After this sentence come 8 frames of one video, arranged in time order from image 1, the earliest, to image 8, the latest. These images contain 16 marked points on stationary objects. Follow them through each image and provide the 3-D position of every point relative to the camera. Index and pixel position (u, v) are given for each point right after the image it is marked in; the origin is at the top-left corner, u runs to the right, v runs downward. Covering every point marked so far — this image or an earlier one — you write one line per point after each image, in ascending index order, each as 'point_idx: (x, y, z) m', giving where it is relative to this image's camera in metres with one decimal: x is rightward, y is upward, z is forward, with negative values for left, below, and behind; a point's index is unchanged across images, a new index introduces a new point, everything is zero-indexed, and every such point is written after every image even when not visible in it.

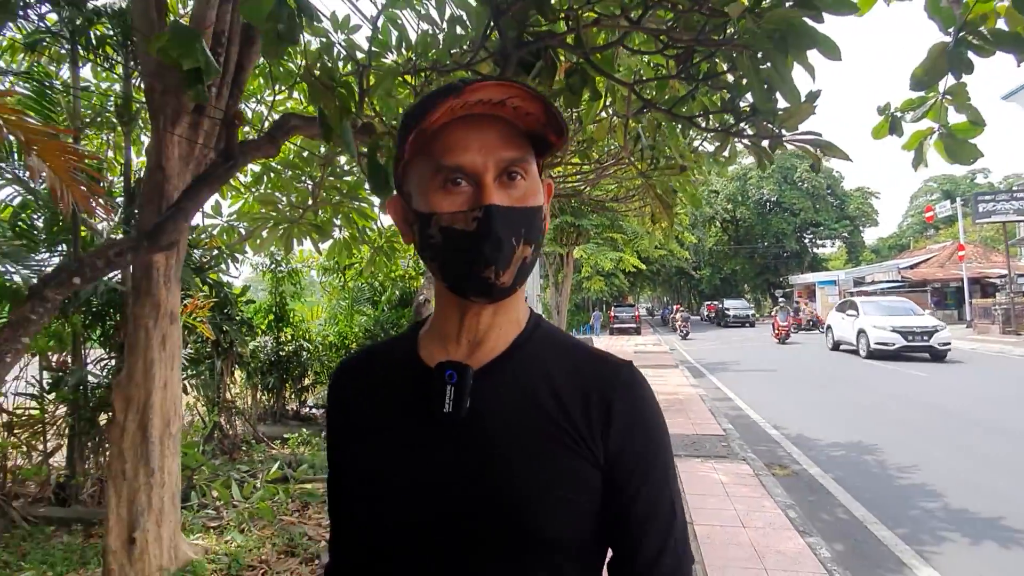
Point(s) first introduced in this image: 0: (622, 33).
0: (+0.5, +1.2, +2.8) m
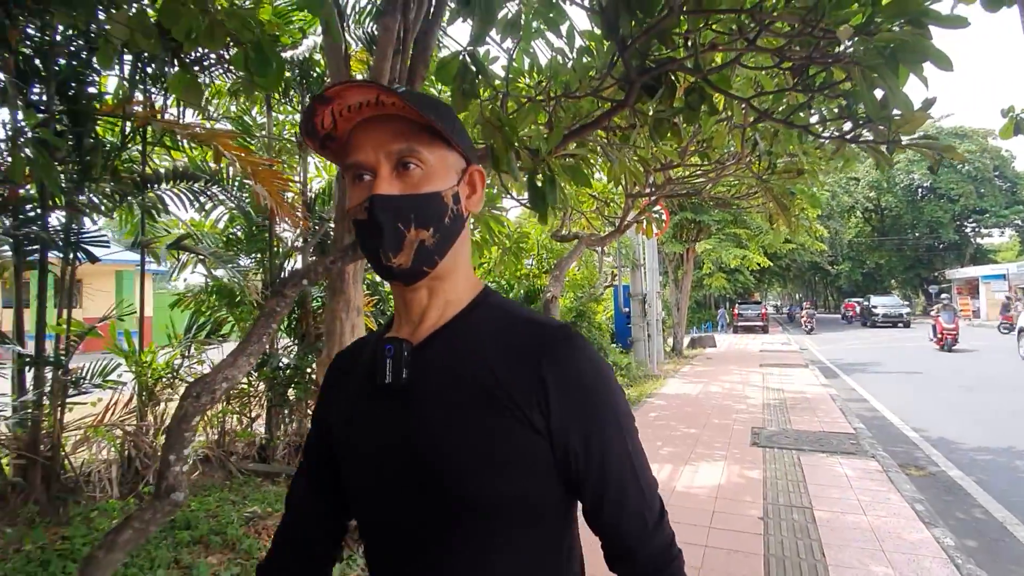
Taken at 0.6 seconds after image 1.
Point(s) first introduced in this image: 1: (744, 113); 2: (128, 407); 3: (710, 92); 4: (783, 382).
0: (+1.2, +1.2, +3.0) m
1: (+1.3, +1.0, +3.2) m
2: (-3.0, -0.9, +4.5) m
3: (+1.0, +1.0, +3.1) m
4: (+4.6, -1.6, +9.9) m
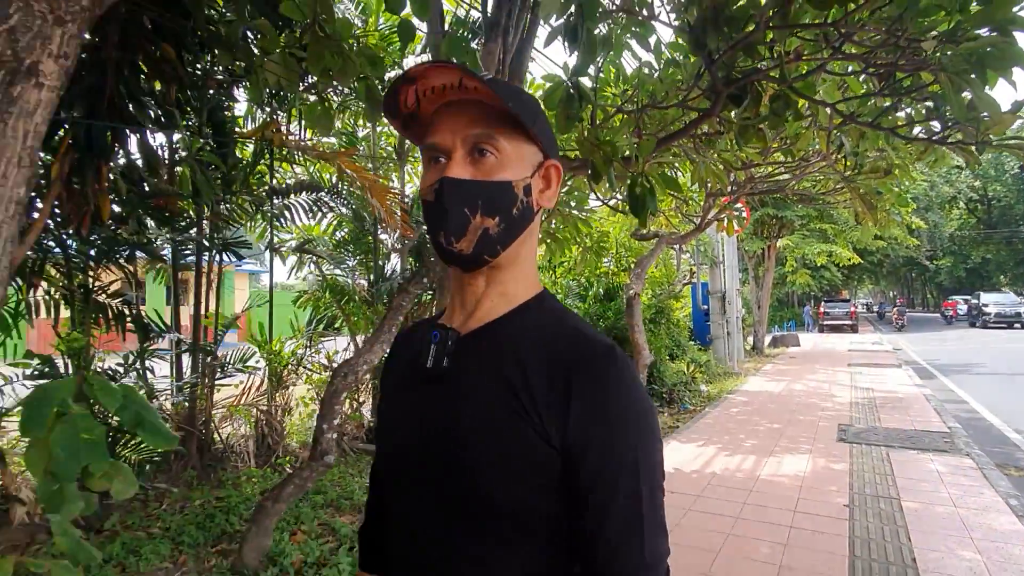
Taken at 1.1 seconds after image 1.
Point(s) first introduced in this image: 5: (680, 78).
0: (+1.7, +1.2, +3.2) m
1: (+1.8, +1.0, +3.4) m
2: (-2.2, -0.9, +5.2) m
3: (+1.6, +1.1, +3.2) m
4: (+5.9, -1.5, +9.6) m
5: (+1.1, +1.3, +3.7) m
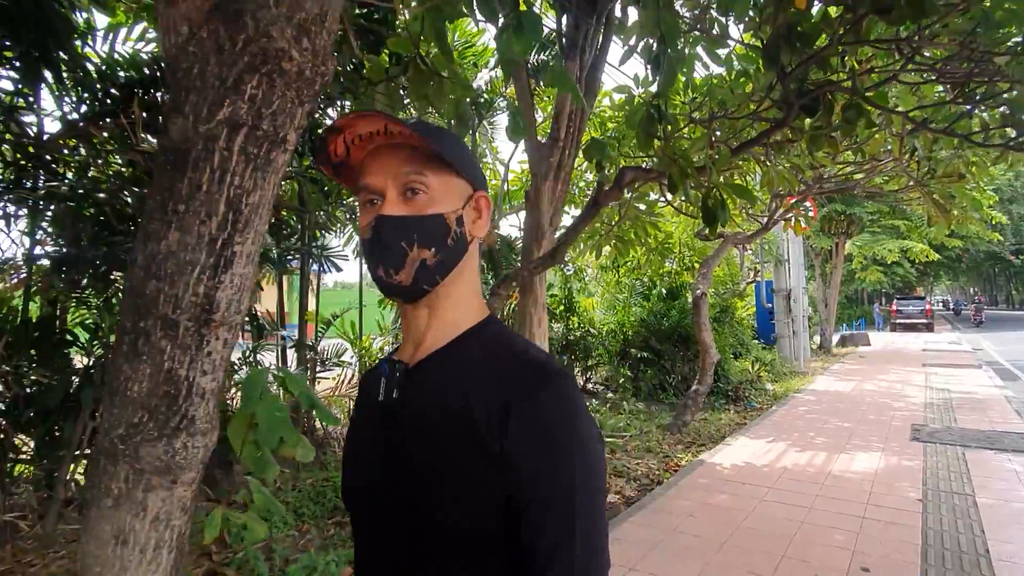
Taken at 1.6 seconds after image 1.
0: (+2.2, +1.2, +3.3) m
1: (+2.3, +1.0, +3.5) m
2: (-1.5, -0.9, +5.6) m
3: (+2.1, +1.0, +3.4) m
4: (+7.0, -1.5, +9.3) m
5: (+1.6, +1.3, +3.9) m
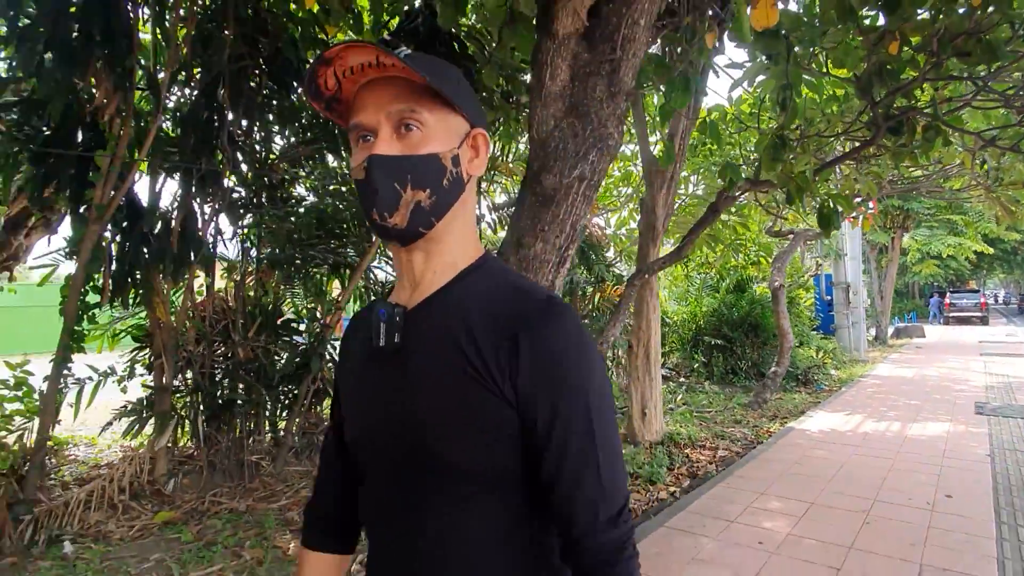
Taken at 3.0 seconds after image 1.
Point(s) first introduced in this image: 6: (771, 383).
0: (+3.1, +1.3, +4.0) m
1: (+3.3, +1.1, +4.2) m
2: (-0.4, -0.8, +6.6) m
3: (+3.0, +1.1, +4.1) m
4: (+8.3, -1.4, +9.8) m
5: (+2.6, +1.4, +4.6) m
6: (+3.1, -1.1, +7.0) m
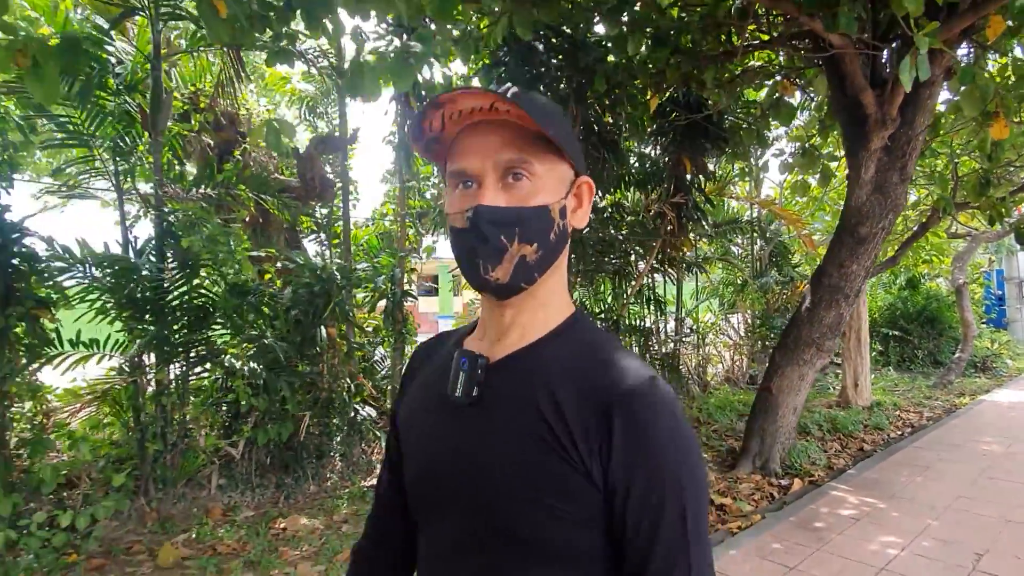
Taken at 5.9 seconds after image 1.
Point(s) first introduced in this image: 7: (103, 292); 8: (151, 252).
0: (+5.6, +1.3, +5.2) m
1: (+5.8, +1.1, +5.3) m
2: (+2.6, -0.8, +8.3) m
3: (+5.5, +1.1, +5.3) m
4: (+11.7, -1.3, +9.9) m
5: (+5.2, +1.4, +5.8) m
6: (+6.1, -1.1, +8.1) m
7: (-2.6, 0.0, +3.8) m
8: (-2.5, +0.3, +4.0) m
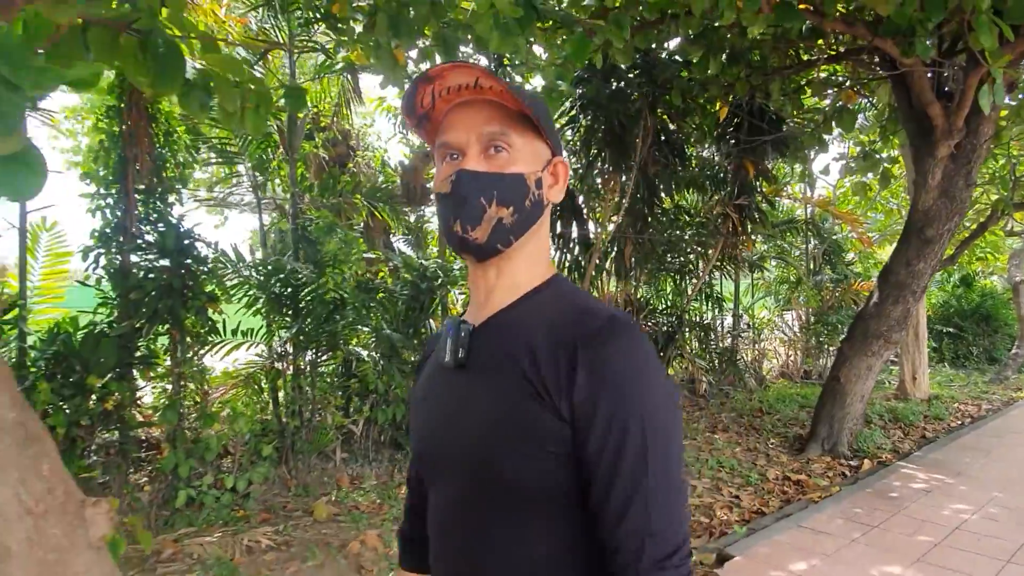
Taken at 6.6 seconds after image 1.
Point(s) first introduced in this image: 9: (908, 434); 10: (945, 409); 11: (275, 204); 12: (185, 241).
0: (+6.4, +1.3, +5.3) m
1: (+6.6, +1.1, +5.5) m
2: (+3.5, -0.8, +8.7) m
3: (+6.3, +1.2, +5.4) m
4: (+12.7, -1.2, +9.8) m
5: (+6.0, +1.4, +6.0) m
6: (+7.0, -1.1, +8.2) m
7: (-1.9, 0.0, +4.4) m
8: (-1.8, +0.3, +4.6) m
9: (+3.7, -1.4, +5.4) m
10: (+4.6, -1.3, +6.2) m
11: (-2.0, +0.7, +4.8) m
12: (-2.3, +0.3, +4.1) m
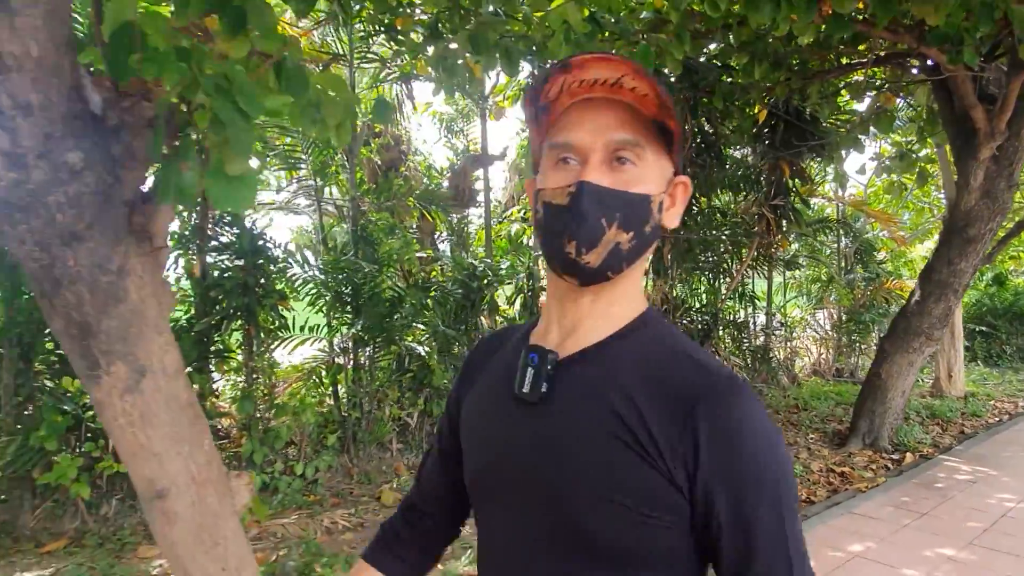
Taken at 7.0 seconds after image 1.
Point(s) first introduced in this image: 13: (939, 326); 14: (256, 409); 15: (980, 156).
0: (+6.8, +1.4, +5.4) m
1: (+7.0, +1.1, +5.5) m
2: (+4.1, -0.8, +8.8) m
3: (+6.7, +1.2, +5.5) m
4: (+13.3, -1.2, +9.6) m
5: (+6.5, +1.5, +6.1) m
6: (+7.5, -1.0, +8.2) m
7: (-1.5, 0.0, +4.7) m
8: (-1.4, +0.3, +4.9) m
9: (+4.1, -1.3, +5.5) m
10: (+5.0, -1.3, +6.3) m
11: (-1.6, +0.7, +5.1) m
12: (-1.9, +0.3, +4.4) m
13: (+3.4, -0.3, +4.6) m
14: (-2.0, -0.9, +4.5) m
15: (+3.5, +1.0, +4.3) m
